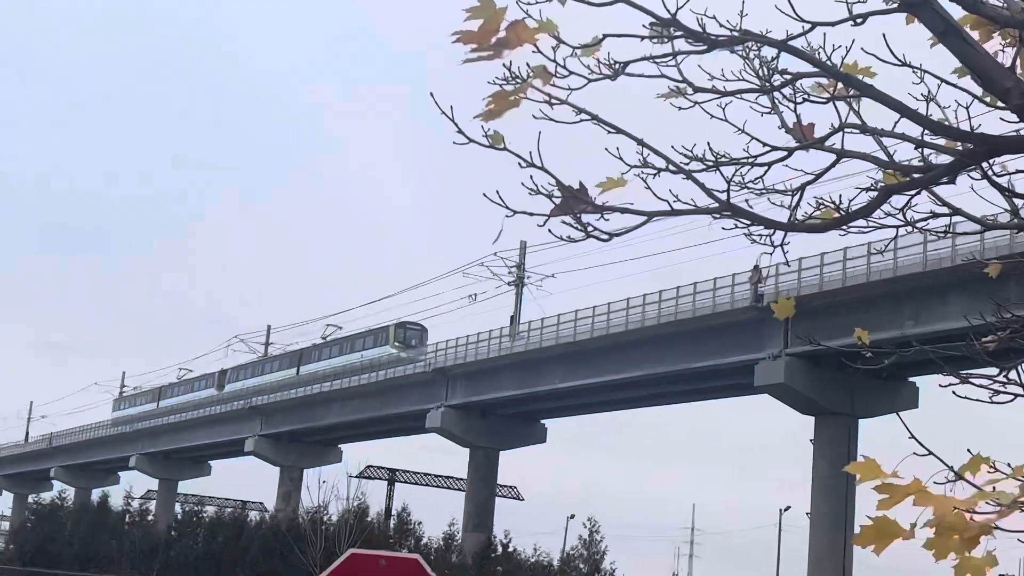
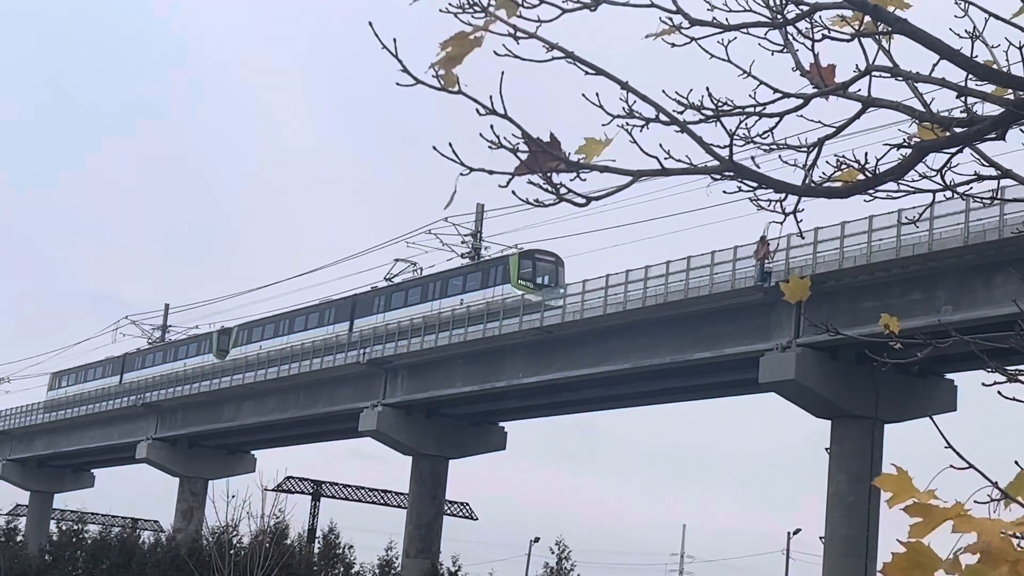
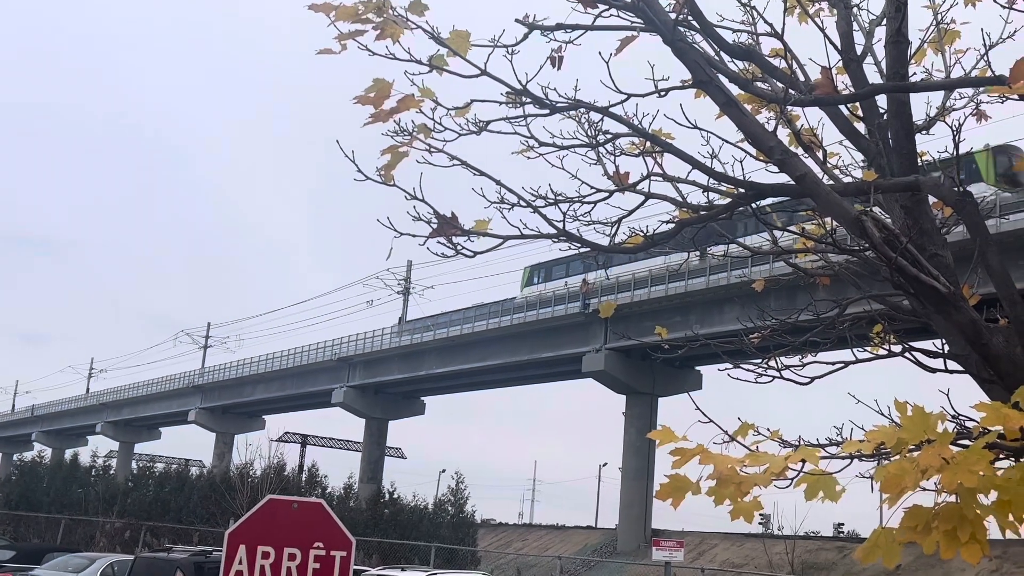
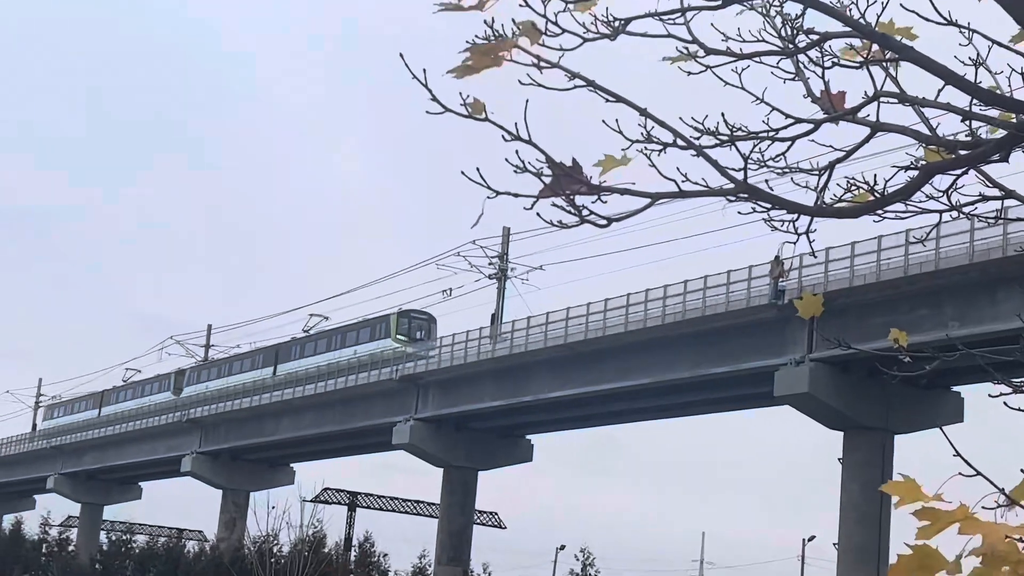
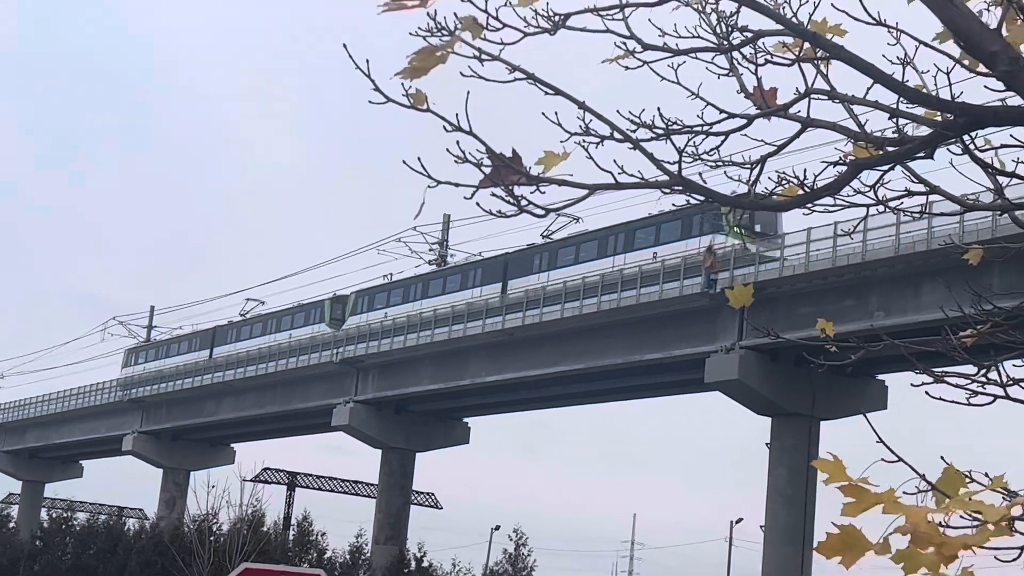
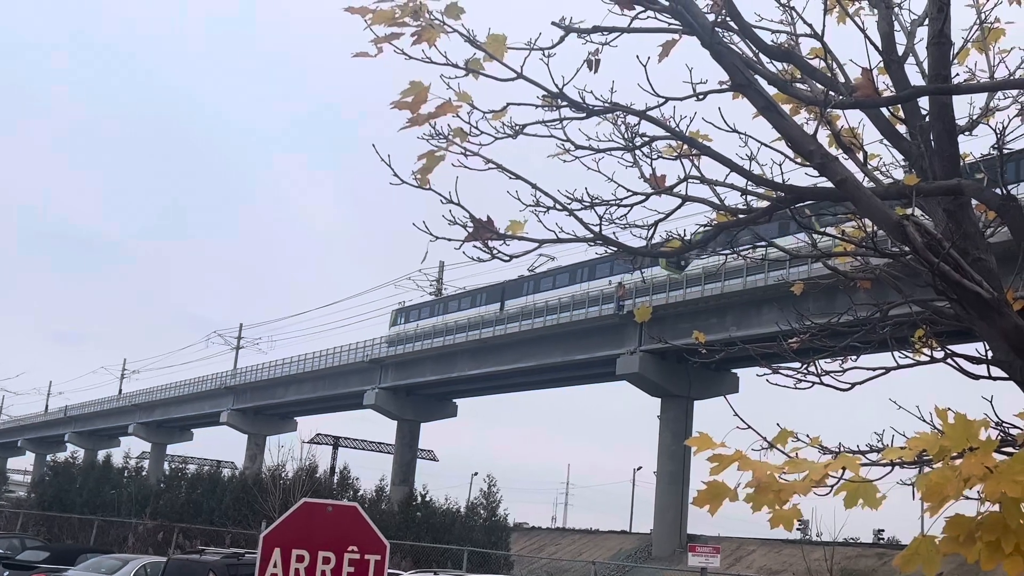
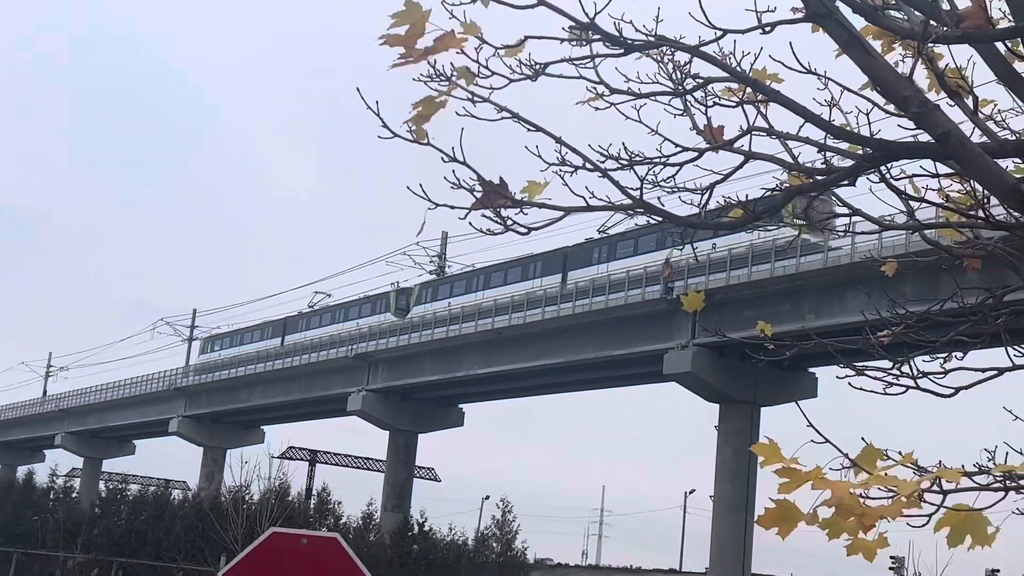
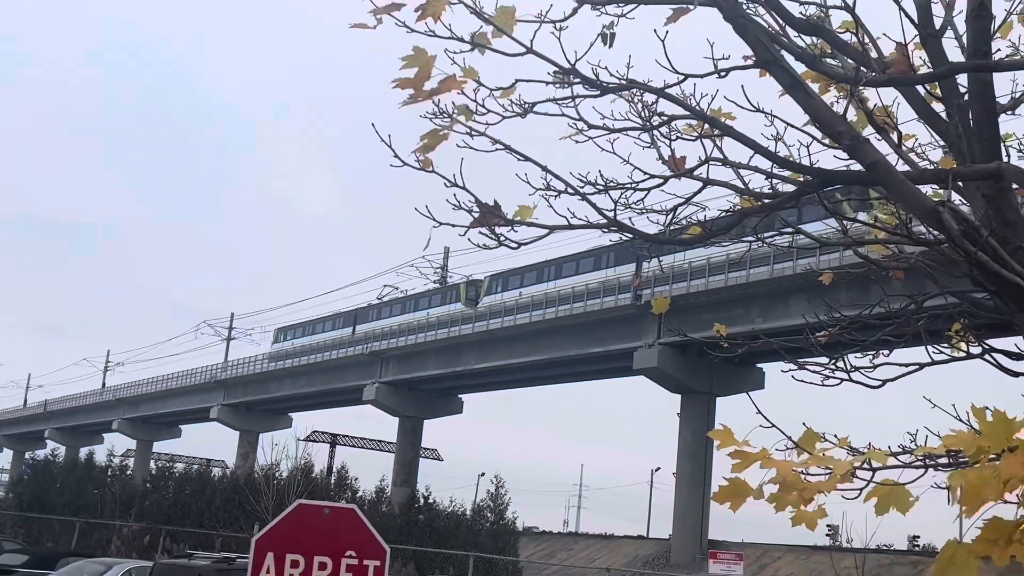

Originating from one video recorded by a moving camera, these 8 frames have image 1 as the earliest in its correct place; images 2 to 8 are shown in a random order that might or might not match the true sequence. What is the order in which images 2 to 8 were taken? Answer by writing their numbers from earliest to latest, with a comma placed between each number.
4, 2, 5, 7, 8, 6, 3
